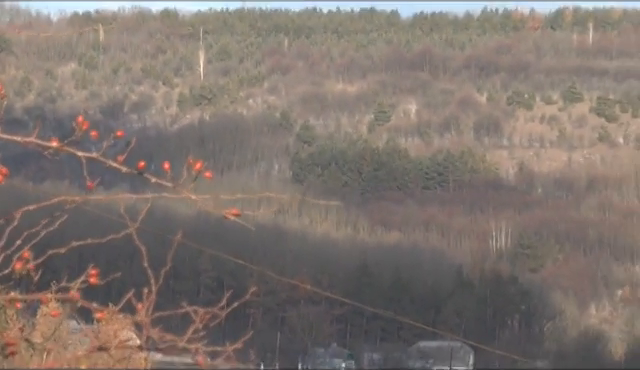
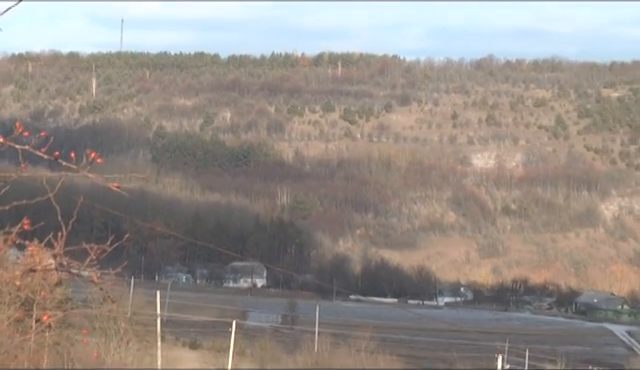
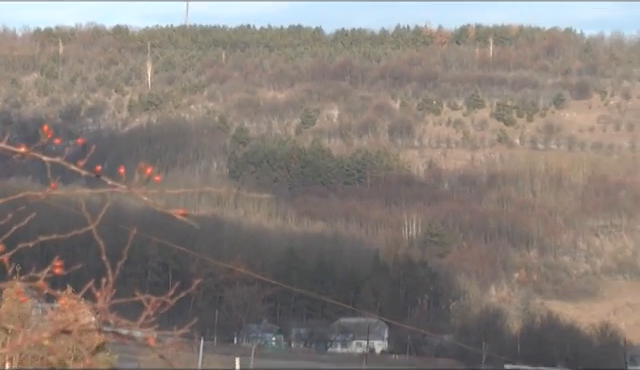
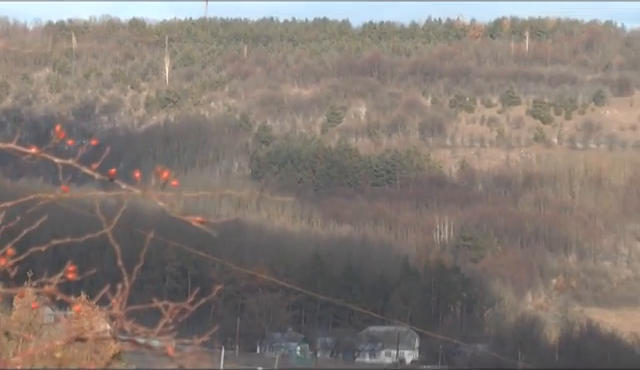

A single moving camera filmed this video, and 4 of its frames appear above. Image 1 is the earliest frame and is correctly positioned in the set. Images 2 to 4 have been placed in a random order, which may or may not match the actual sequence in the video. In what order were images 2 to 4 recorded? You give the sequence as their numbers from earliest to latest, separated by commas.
4, 3, 2
